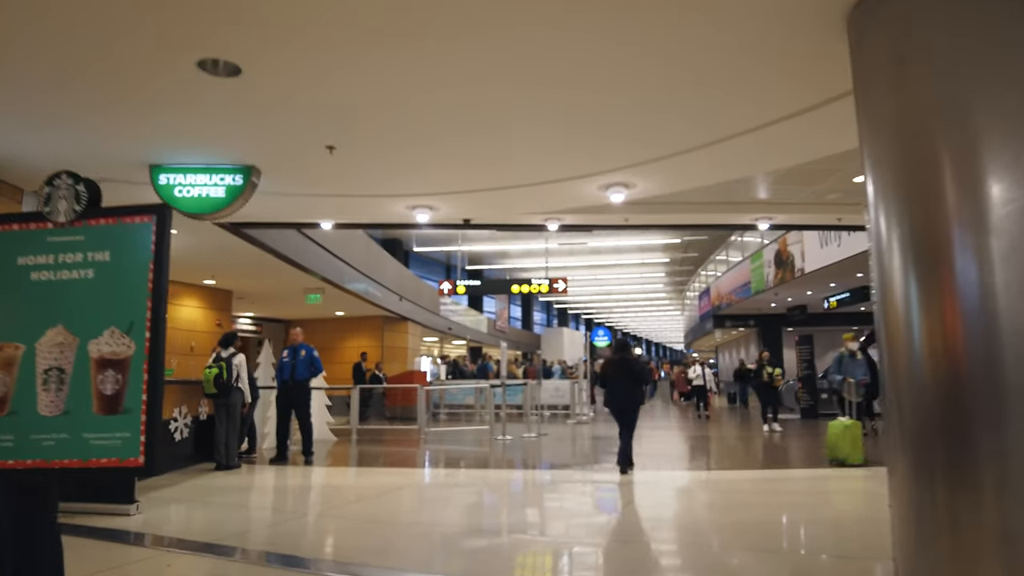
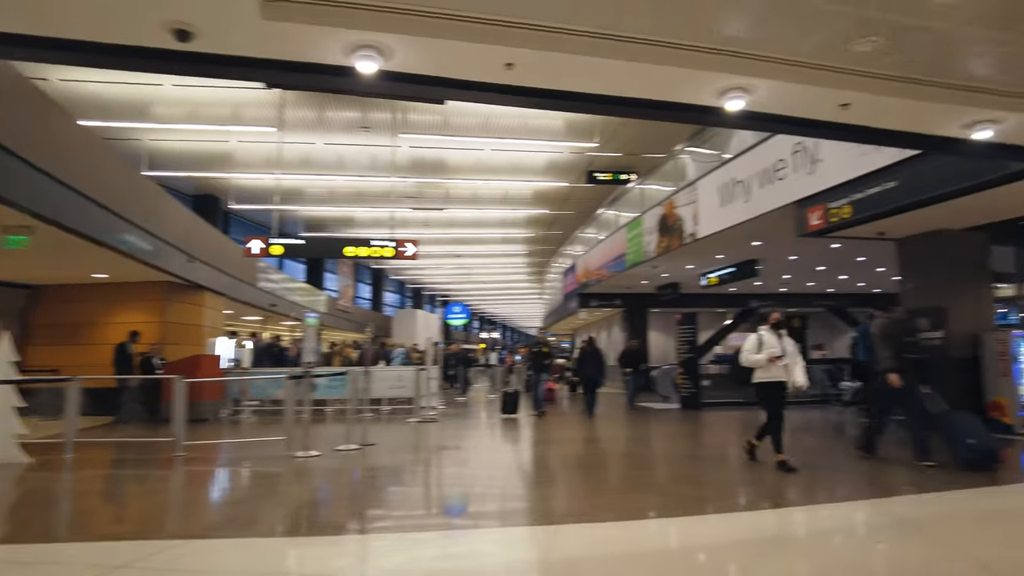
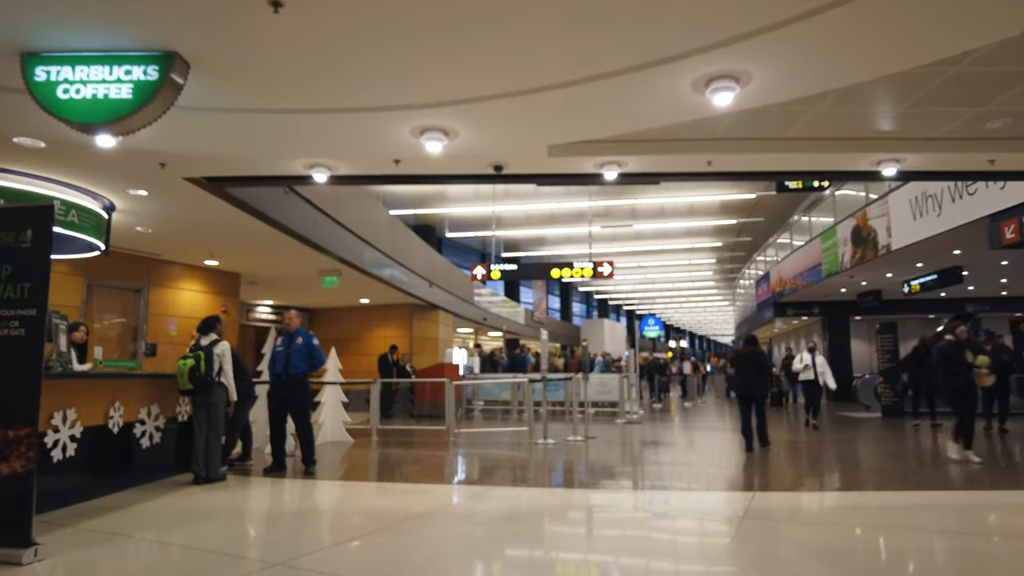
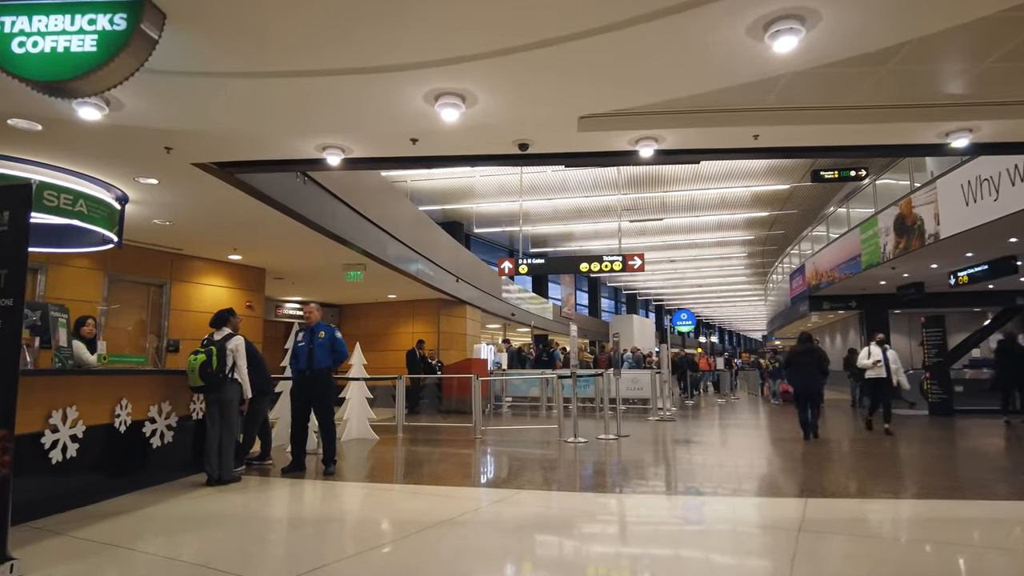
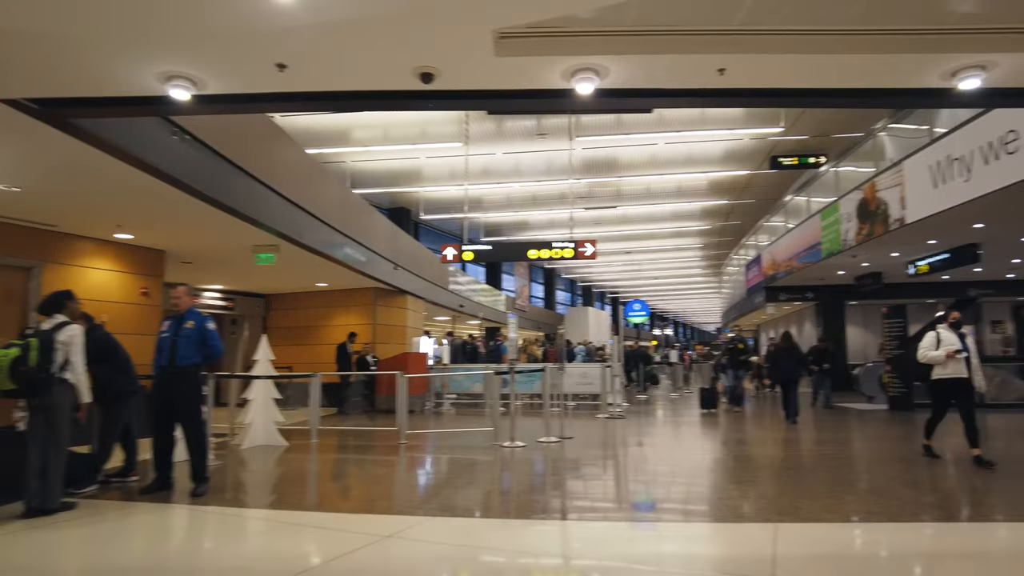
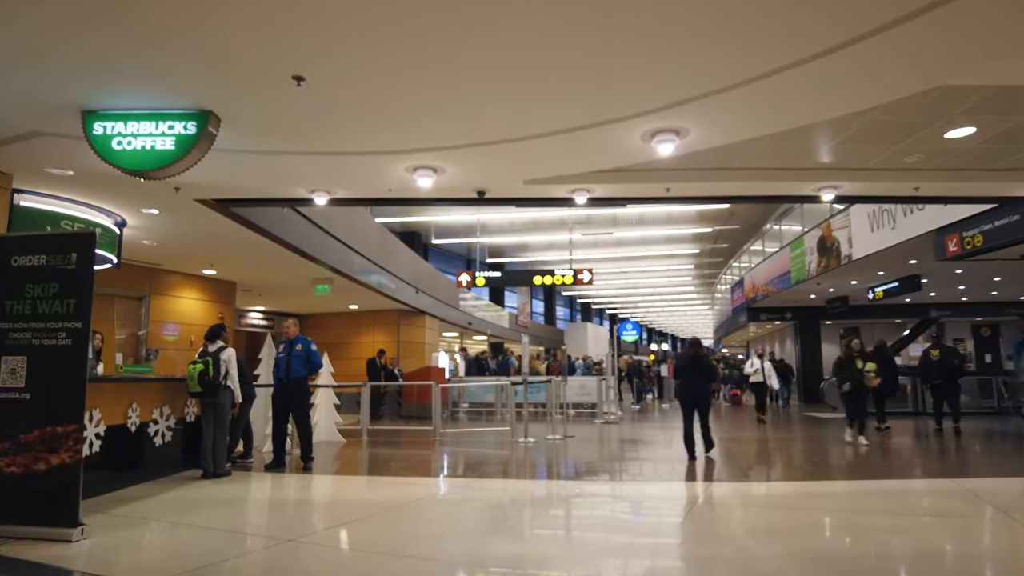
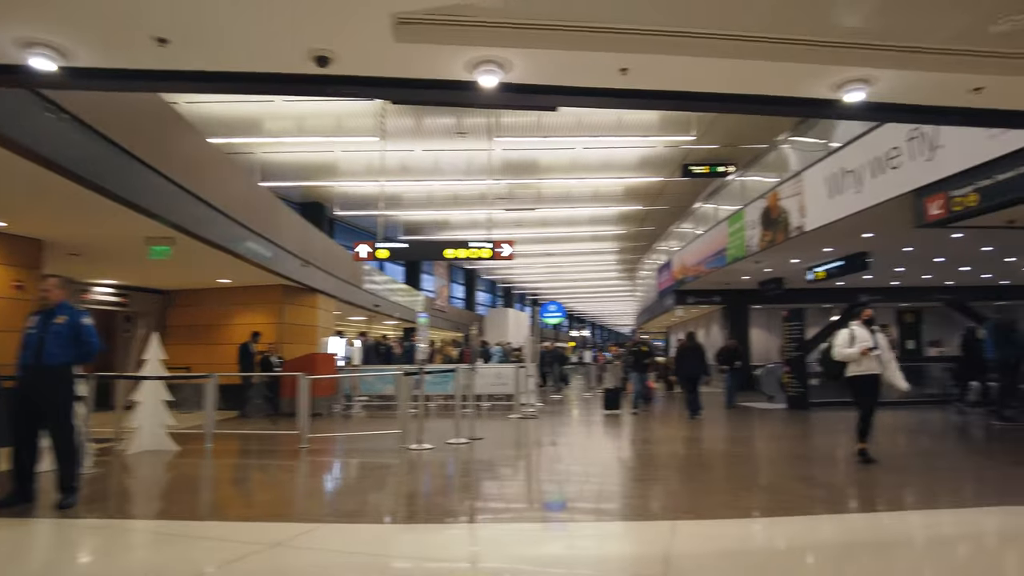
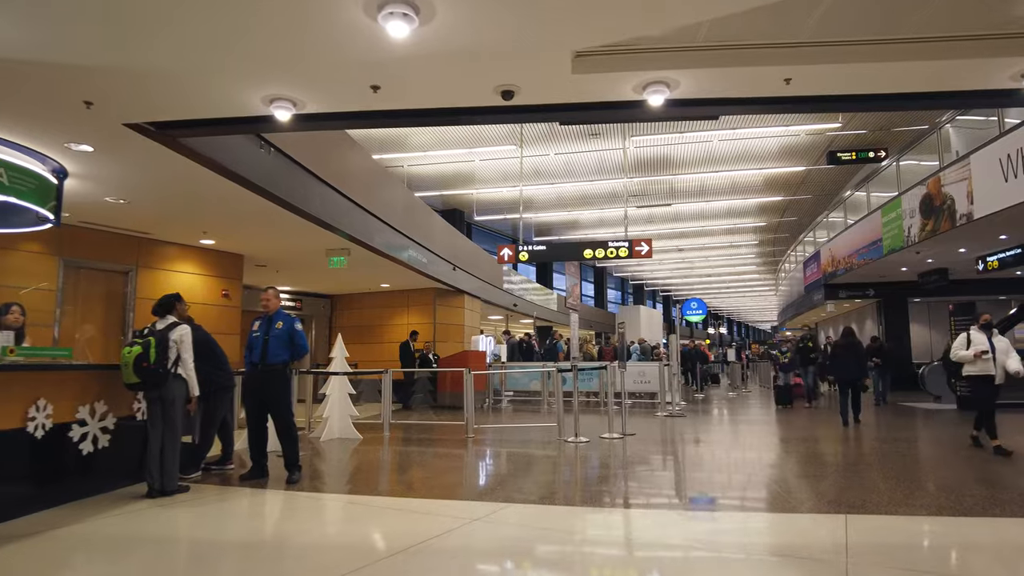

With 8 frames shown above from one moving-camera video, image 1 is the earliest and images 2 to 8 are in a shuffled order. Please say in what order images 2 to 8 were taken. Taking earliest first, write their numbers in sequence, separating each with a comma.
6, 3, 4, 8, 5, 7, 2
